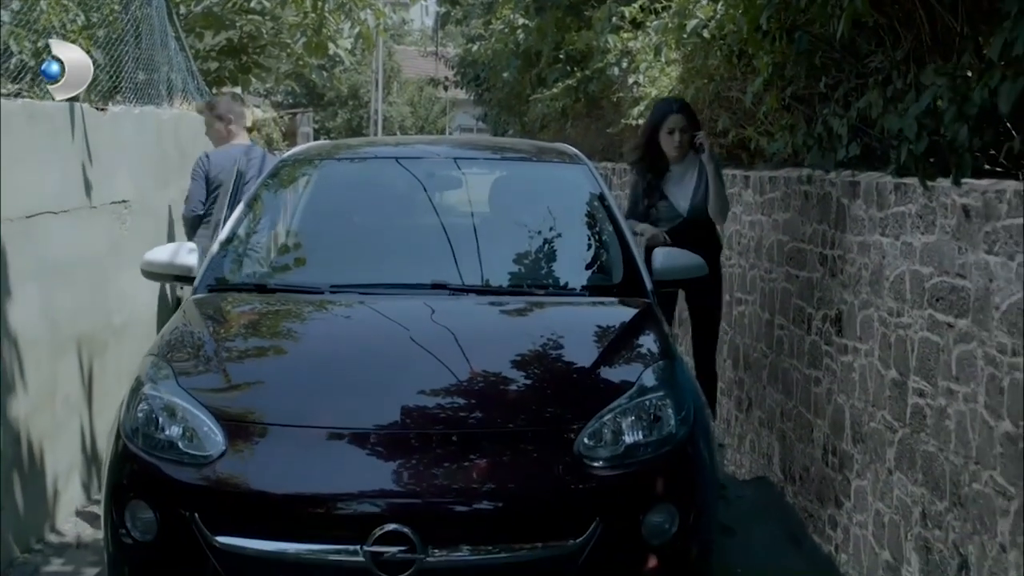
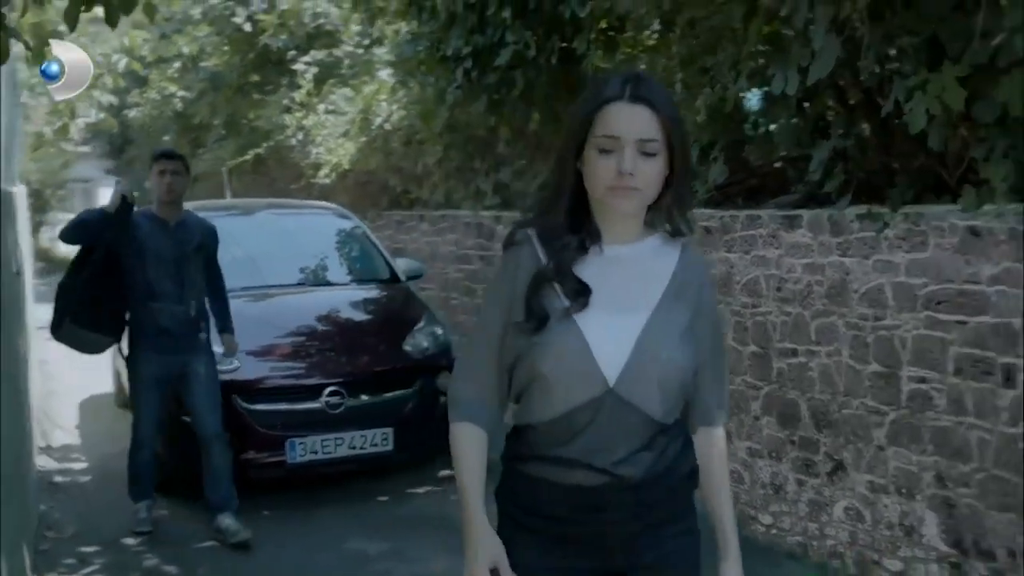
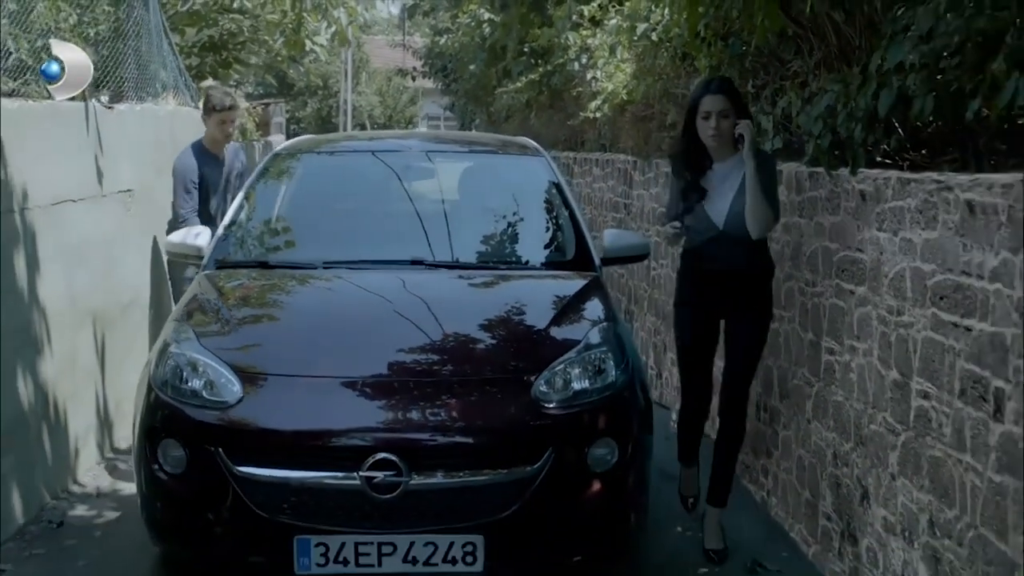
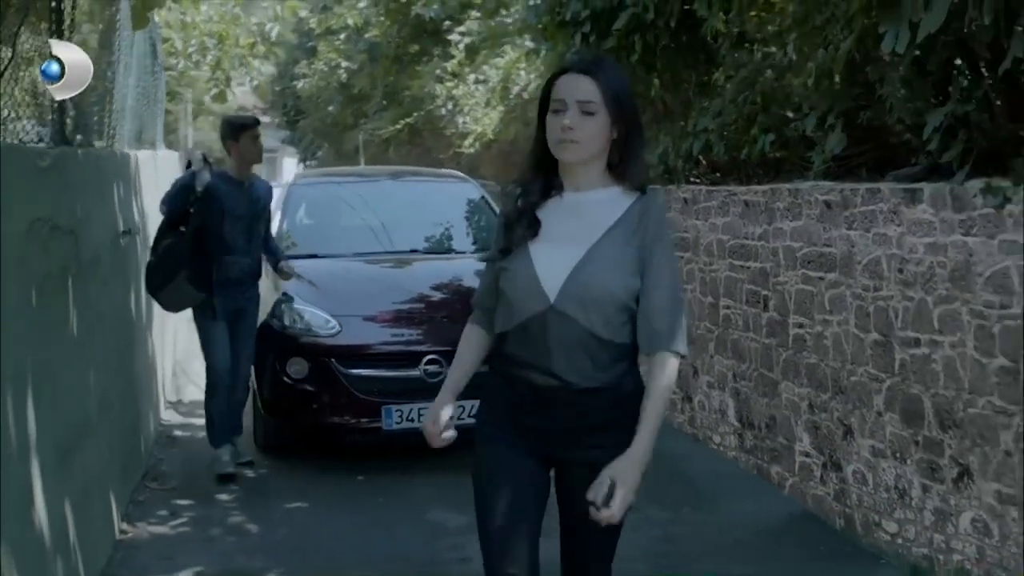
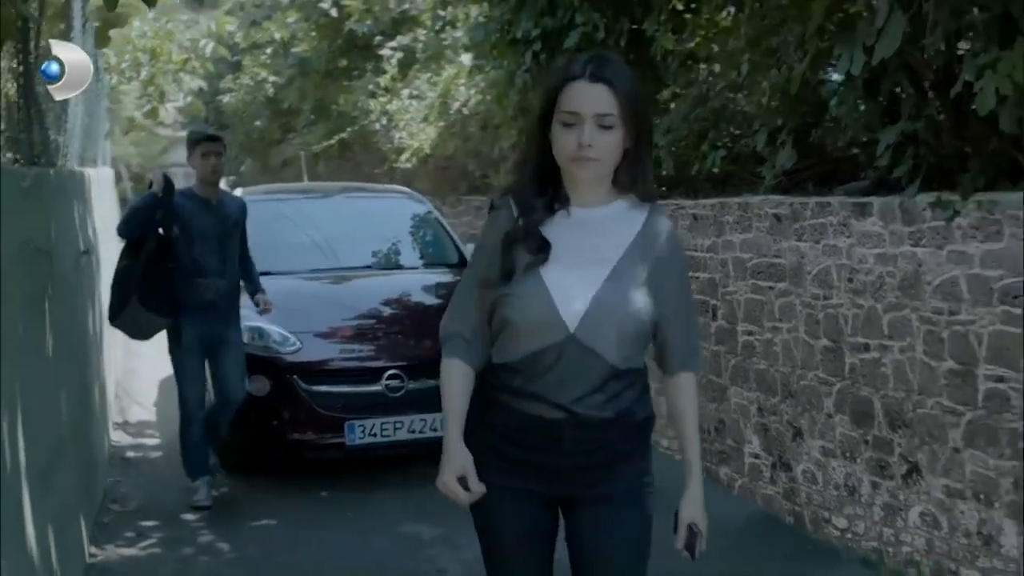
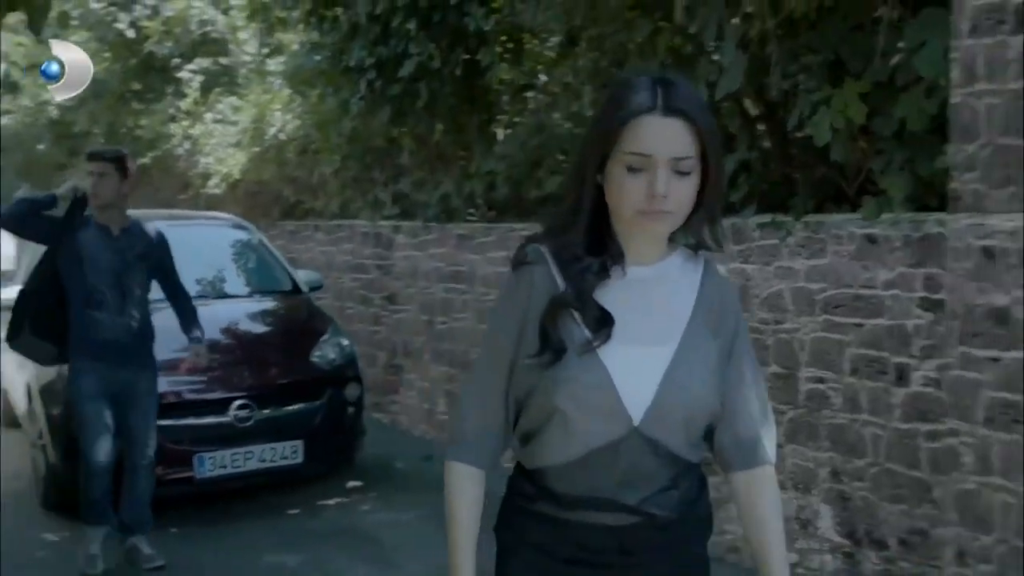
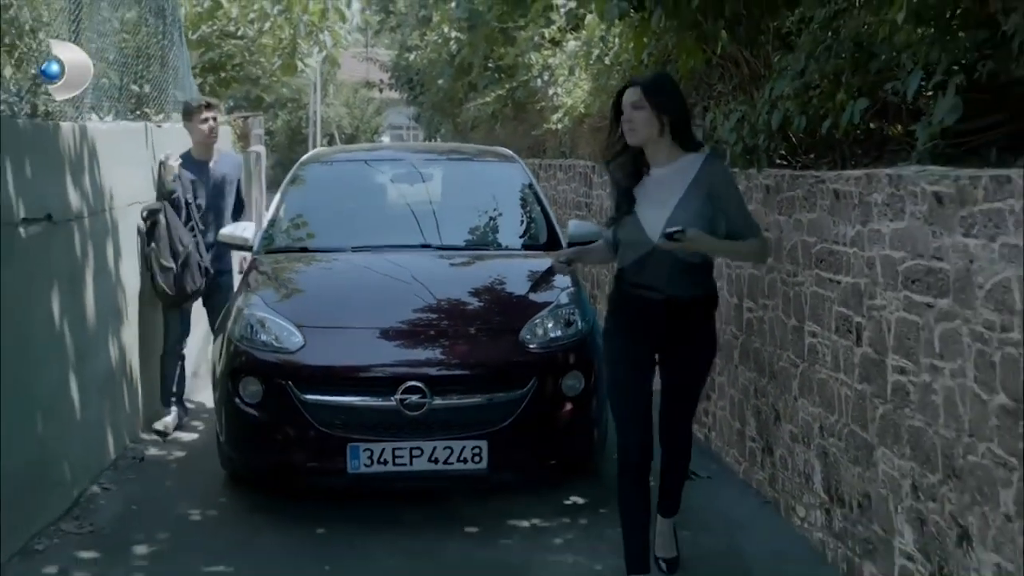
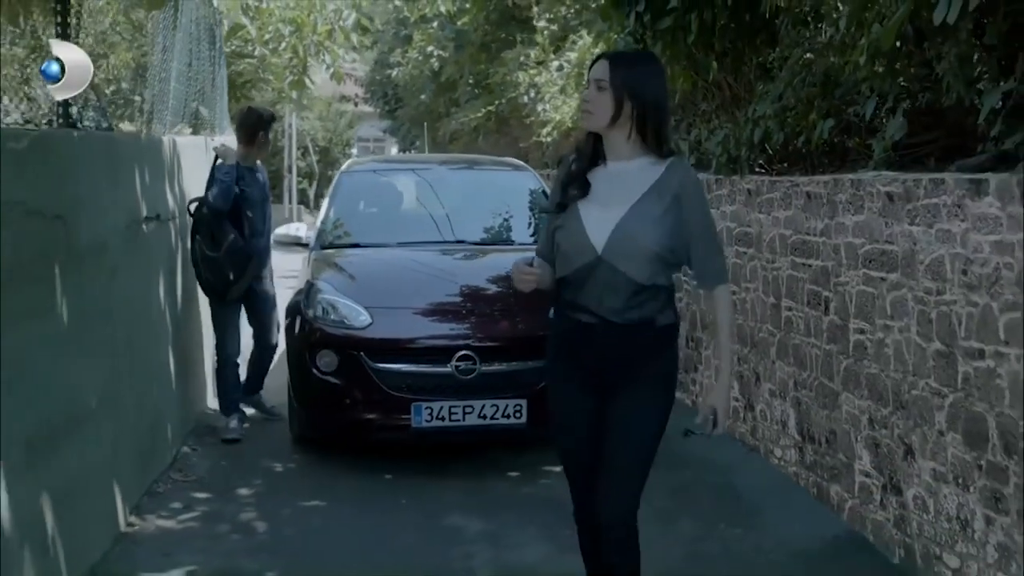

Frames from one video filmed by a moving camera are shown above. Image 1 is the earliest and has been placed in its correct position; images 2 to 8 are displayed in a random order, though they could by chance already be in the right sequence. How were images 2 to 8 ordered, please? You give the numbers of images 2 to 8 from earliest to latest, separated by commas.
3, 7, 8, 4, 5, 2, 6
